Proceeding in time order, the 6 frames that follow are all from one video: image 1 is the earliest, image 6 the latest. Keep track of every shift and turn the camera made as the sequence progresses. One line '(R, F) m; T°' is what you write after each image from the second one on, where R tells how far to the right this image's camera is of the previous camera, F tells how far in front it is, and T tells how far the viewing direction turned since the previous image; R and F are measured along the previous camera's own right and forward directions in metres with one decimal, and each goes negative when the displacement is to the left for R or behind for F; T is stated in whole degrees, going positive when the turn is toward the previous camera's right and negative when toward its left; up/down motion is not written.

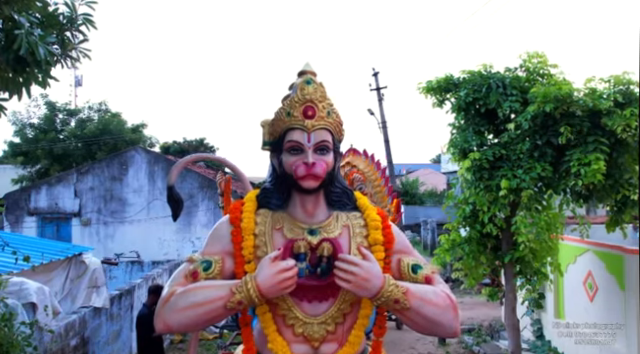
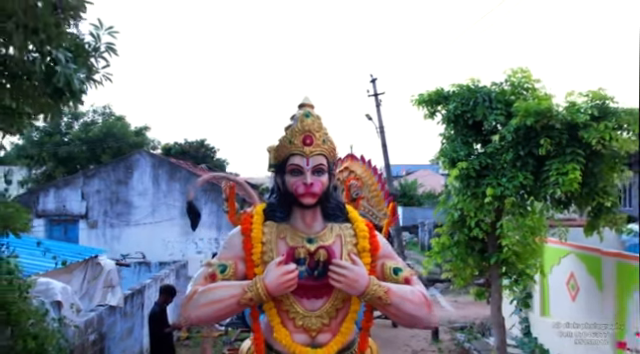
(0.0, -0.4) m; 0°
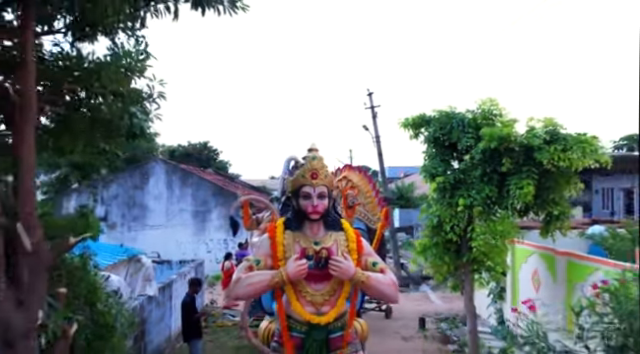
(0.0, -1.2) m; 0°
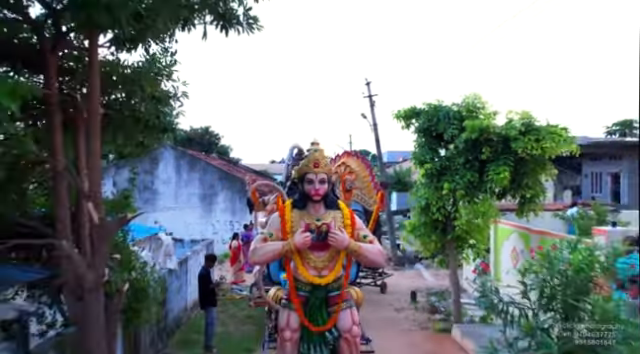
(0.0, -0.8) m; 0°
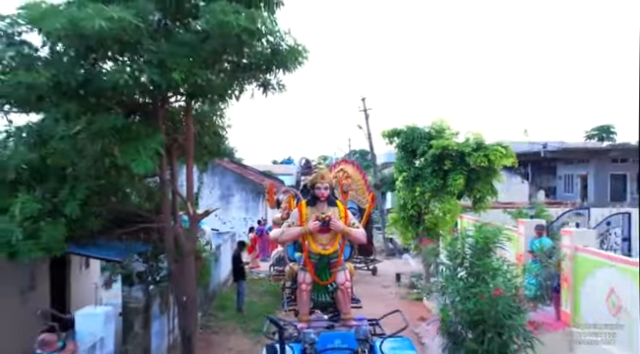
(-0.1, -2.4) m; 0°
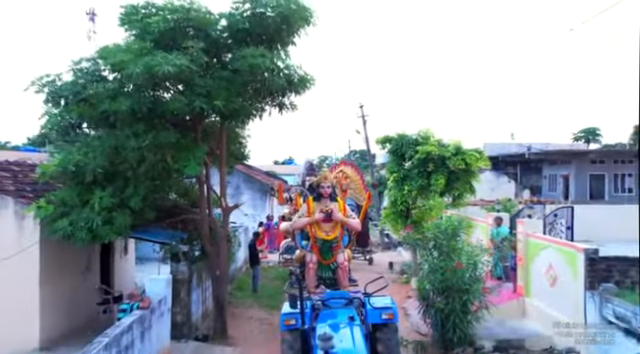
(-0.1, -1.7) m; 0°
